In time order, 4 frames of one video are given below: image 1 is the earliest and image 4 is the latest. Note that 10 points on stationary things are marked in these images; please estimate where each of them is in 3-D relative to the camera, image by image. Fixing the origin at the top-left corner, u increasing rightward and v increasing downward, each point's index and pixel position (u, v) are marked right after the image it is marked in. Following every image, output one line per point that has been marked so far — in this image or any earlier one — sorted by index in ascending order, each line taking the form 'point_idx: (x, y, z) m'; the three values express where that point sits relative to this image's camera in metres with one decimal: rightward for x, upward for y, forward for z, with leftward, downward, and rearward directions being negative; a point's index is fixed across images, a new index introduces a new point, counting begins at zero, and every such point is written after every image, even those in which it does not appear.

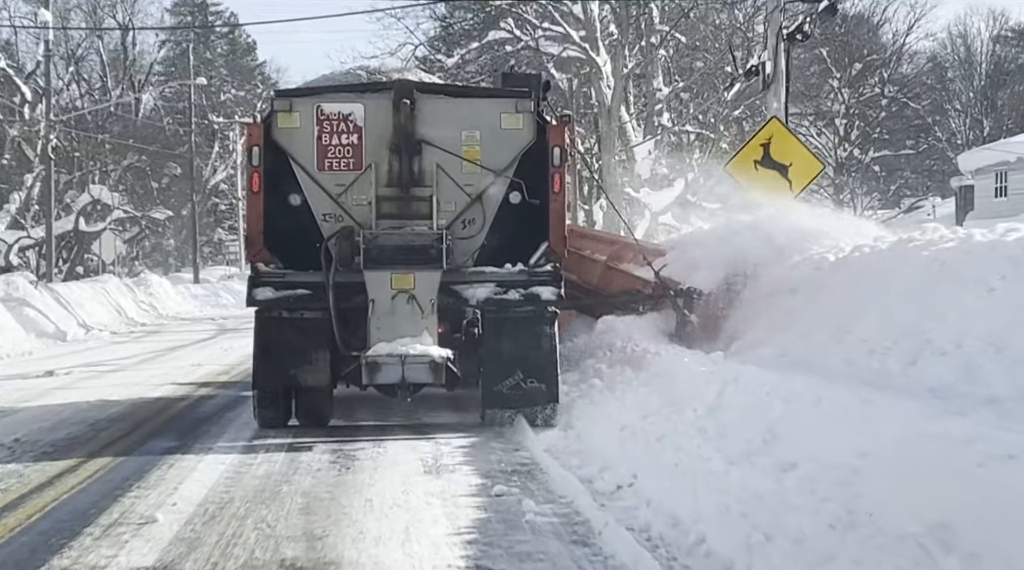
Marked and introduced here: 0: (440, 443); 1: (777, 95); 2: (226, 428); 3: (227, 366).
0: (-0.6, -1.2, +10.9) m
1: (+3.6, +2.6, +18.8) m
2: (-2.4, -1.2, +11.7) m
3: (-3.8, -1.1, +18.7) m
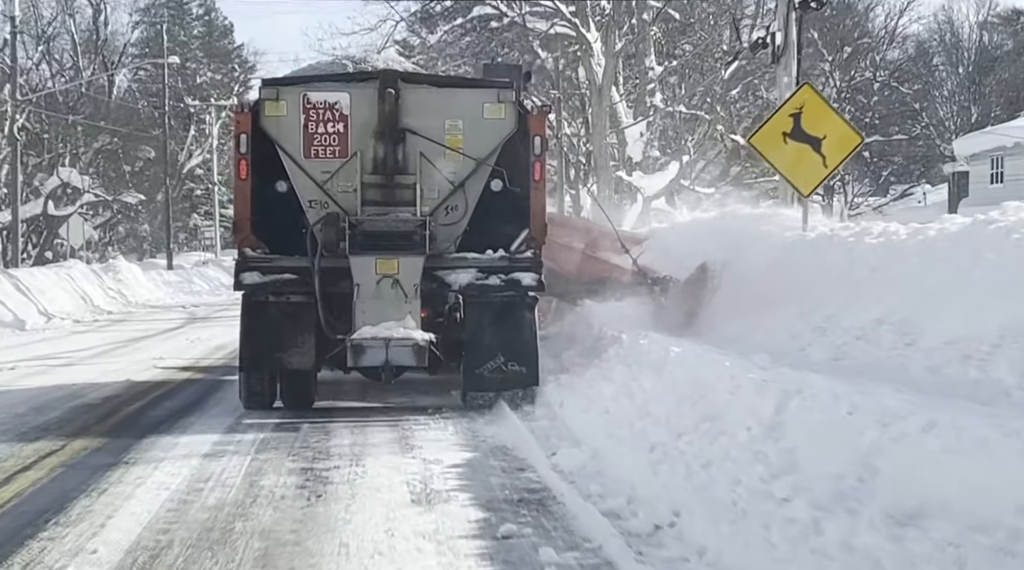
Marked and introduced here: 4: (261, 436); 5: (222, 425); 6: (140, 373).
0: (-0.6, -1.2, +9.5) m
1: (+3.5, +2.7, +17.5) m
2: (-2.4, -1.1, +10.3) m
3: (-4.0, -0.9, +17.3) m
4: (-1.8, -1.1, +10.0) m
5: (-2.2, -1.1, +10.8) m
6: (-4.1, -1.0, +15.4) m
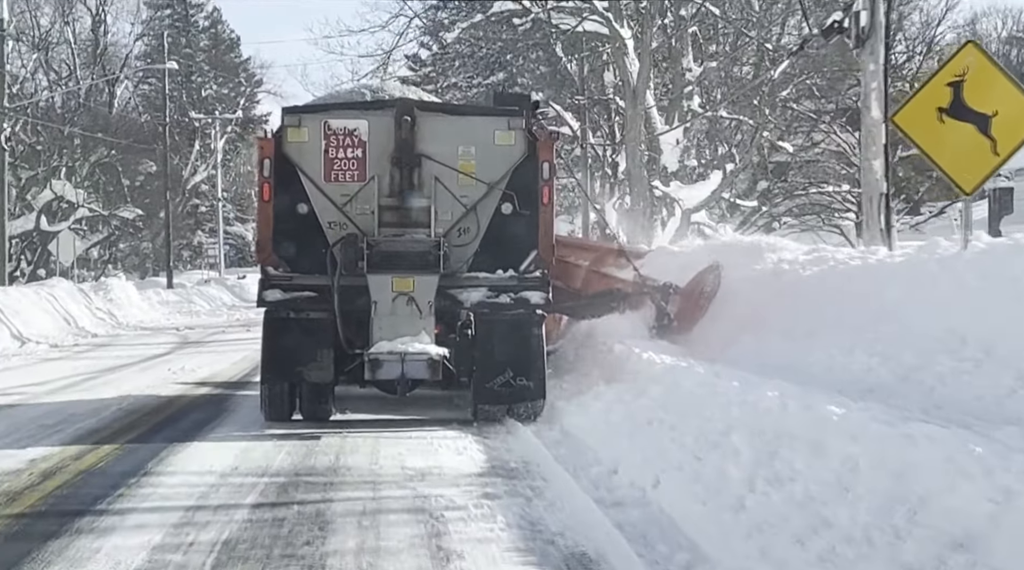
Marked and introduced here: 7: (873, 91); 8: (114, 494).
0: (-0.2, -1.3, +6.9) m
1: (+3.9, +2.5, +14.9) m
2: (-2.1, -1.3, +7.7) m
3: (-3.6, -1.2, +14.7) m
4: (-1.5, -1.3, +7.4) m
5: (-1.9, -1.2, +8.2) m
6: (-3.8, -1.2, +12.8) m
7: (+4.2, +2.2, +15.6) m
8: (-2.4, -1.2, +8.2) m
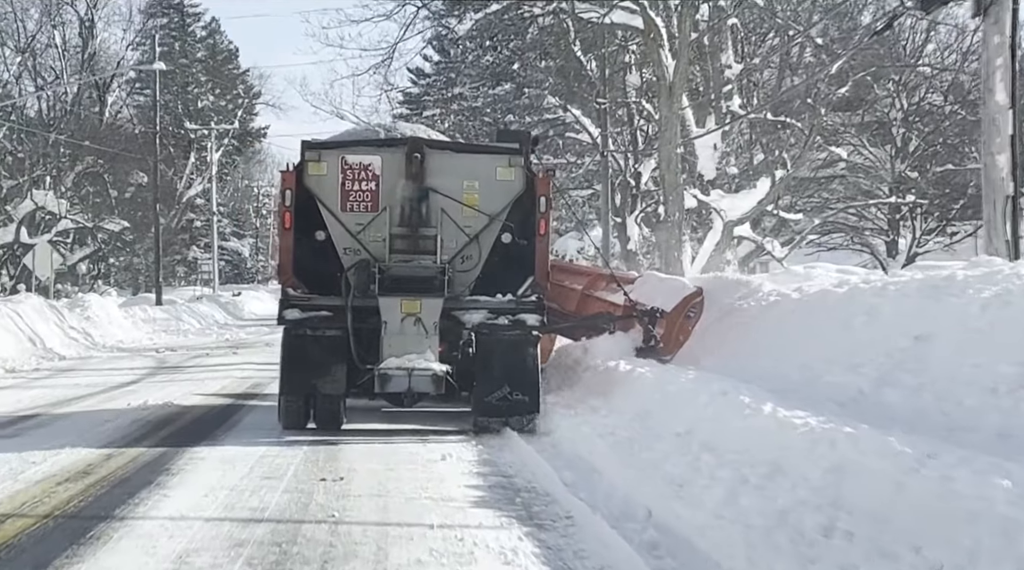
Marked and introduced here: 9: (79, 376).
0: (+0.1, -1.4, +4.0) m
1: (+4.2, +2.3, +12.1) m
2: (-1.8, -1.3, +4.8) m
3: (-3.3, -1.3, +11.9) m
4: (-1.2, -1.3, +4.6) m
5: (-1.6, -1.3, +5.3) m
6: (-3.5, -1.3, +10.0) m
7: (+4.5, +2.0, +12.8) m
8: (-2.1, -1.3, +5.3) m
9: (-6.1, -1.3, +18.5) m
